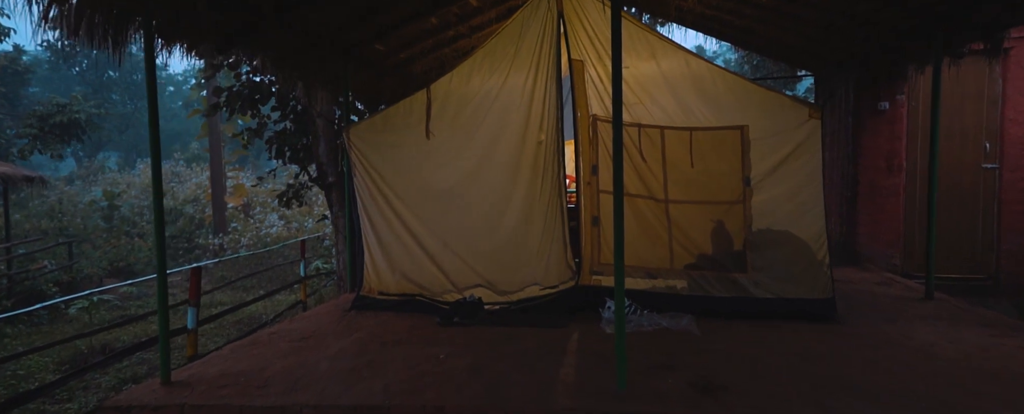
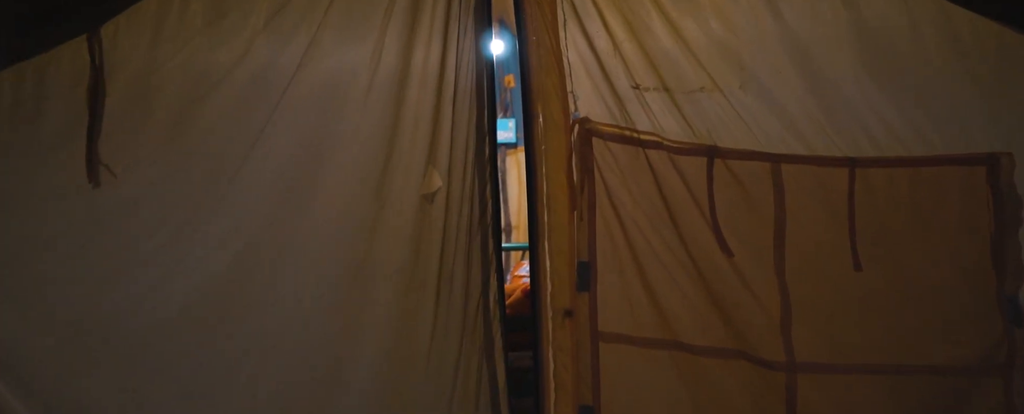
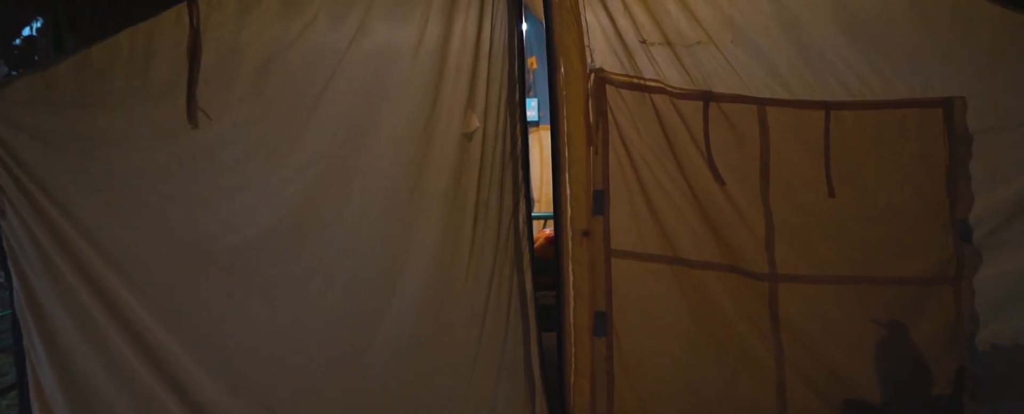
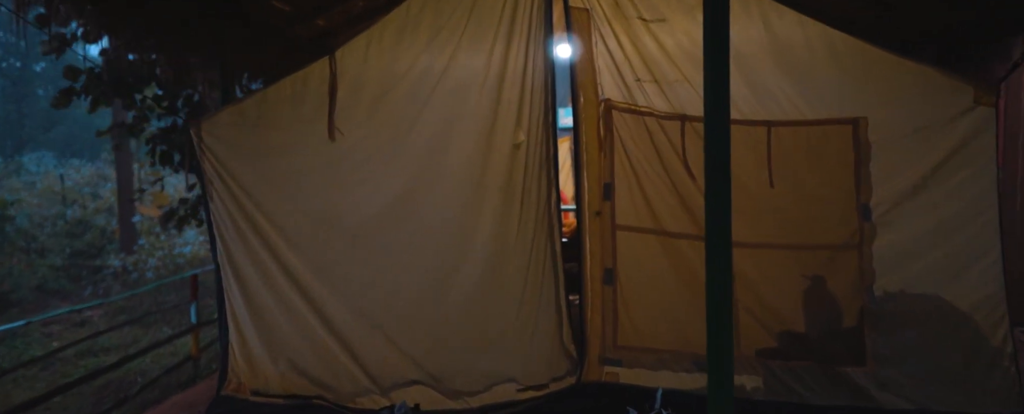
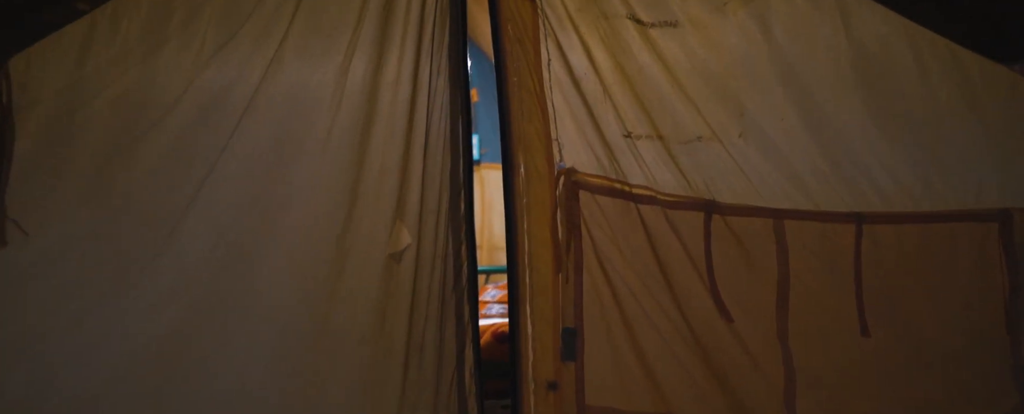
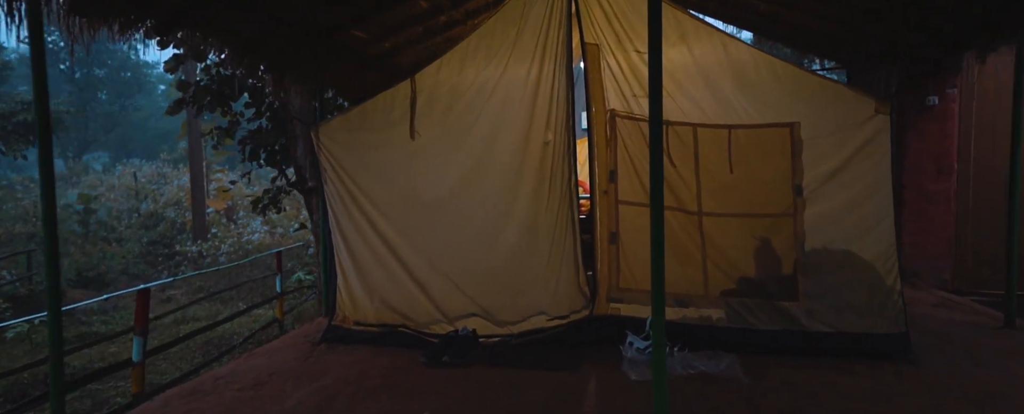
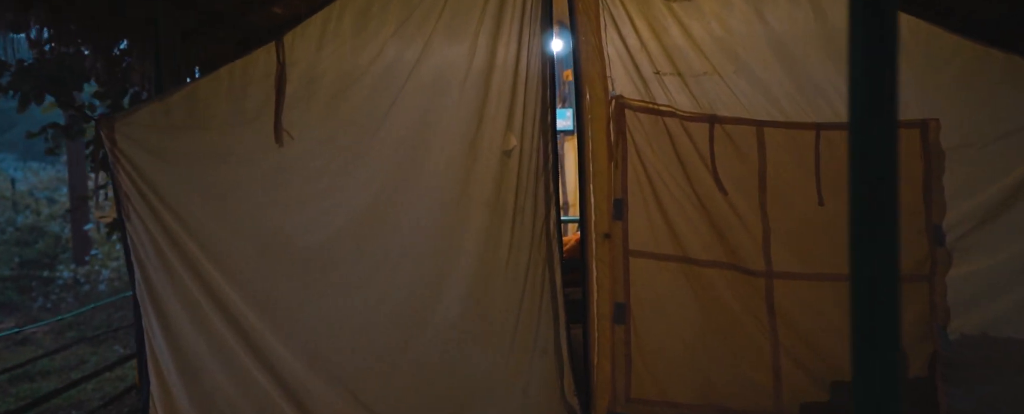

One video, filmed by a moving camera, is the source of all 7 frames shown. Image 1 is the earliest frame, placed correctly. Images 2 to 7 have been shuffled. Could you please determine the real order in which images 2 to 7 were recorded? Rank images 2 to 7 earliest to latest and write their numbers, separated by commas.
6, 4, 7, 3, 2, 5
